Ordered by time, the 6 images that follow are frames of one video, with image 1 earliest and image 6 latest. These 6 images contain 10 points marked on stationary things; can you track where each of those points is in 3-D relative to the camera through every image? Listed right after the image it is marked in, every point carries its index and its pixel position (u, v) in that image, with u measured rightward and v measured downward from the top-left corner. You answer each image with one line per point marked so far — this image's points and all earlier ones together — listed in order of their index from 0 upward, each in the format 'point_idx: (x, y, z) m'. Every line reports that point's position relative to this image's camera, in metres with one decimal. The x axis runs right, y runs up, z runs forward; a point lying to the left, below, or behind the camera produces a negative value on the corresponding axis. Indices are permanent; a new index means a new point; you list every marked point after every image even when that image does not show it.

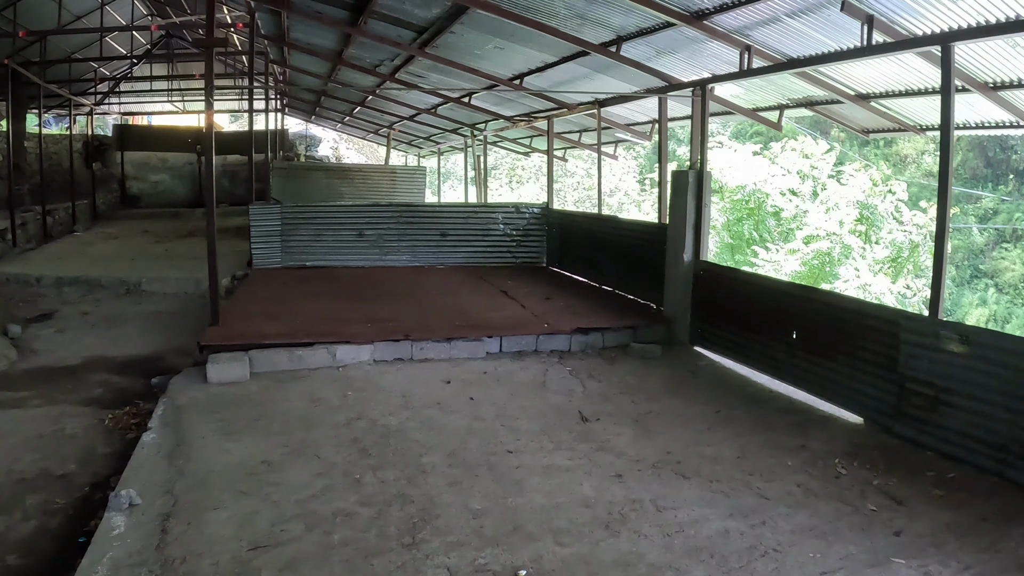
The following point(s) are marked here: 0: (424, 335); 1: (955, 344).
0: (-0.7, -0.4, +5.0) m
1: (+2.4, -0.3, +3.5) m
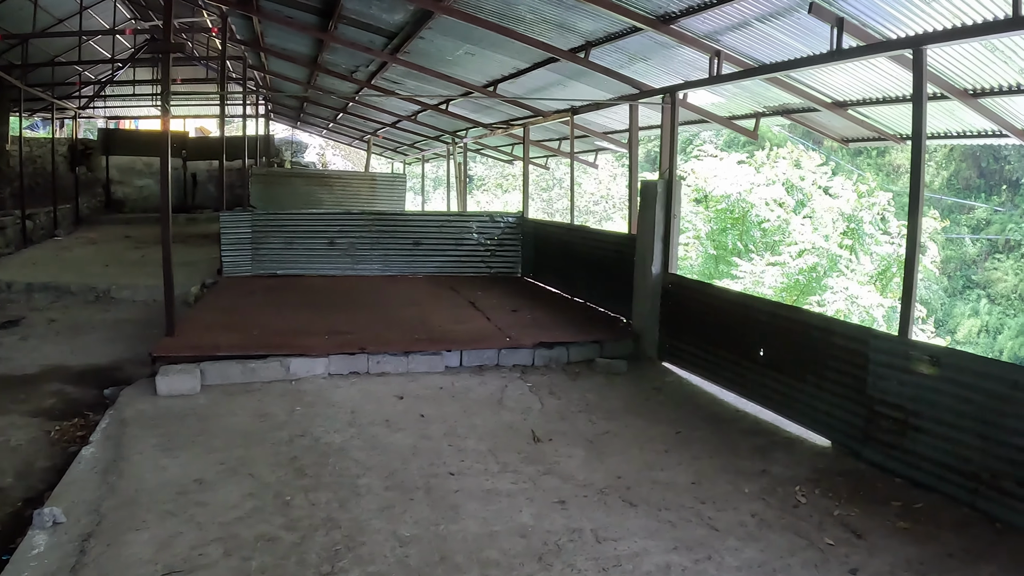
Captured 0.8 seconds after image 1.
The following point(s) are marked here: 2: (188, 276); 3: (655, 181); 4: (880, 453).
0: (-0.9, -0.4, +4.8) m
1: (+2.1, -0.4, +3.3) m
2: (-3.5, +0.1, +7.0) m
3: (+1.1, +0.8, +4.9) m
4: (+2.0, -0.9, +3.6) m
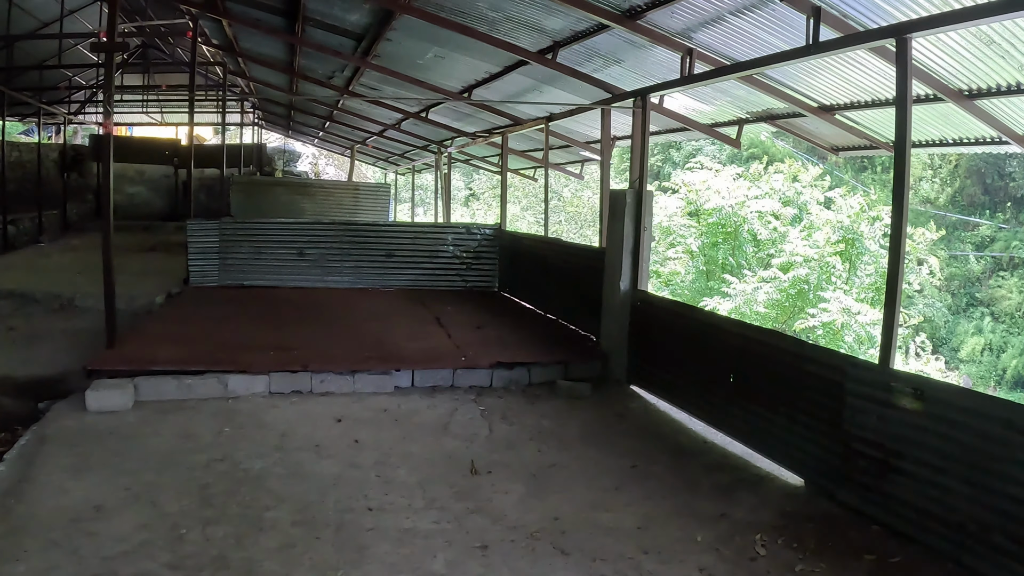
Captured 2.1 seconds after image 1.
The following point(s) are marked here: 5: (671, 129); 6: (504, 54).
0: (-1.3, -0.5, +4.5) m
1: (+1.8, -0.5, +2.9) m
2: (-3.7, 0.0, +6.8) m
3: (+0.8, +0.7, +4.6) m
4: (+1.7, -1.0, +3.2) m
5: (+1.5, +1.6, +6.9) m
6: (-0.1, +1.8, +5.2) m
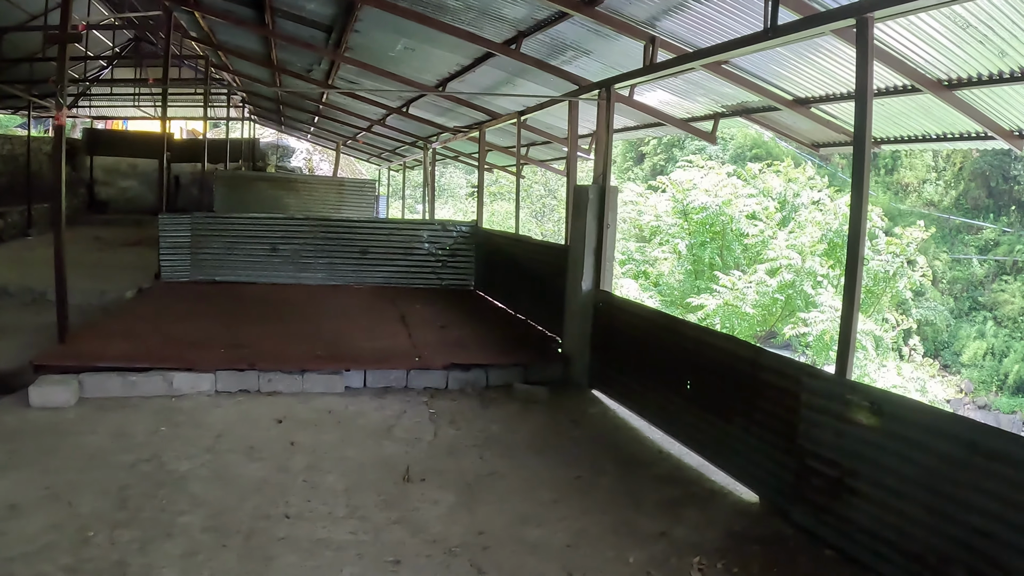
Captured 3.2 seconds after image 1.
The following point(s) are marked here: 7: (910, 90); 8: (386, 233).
0: (-1.5, -0.5, +4.3) m
1: (+1.4, -0.5, +2.7) m
2: (-4.0, +0.1, +6.7) m
3: (+0.5, +0.7, +4.4) m
4: (+1.3, -1.0, +3.0) m
5: (+1.3, +1.6, +6.7) m
6: (-0.3, +1.9, +5.0) m
7: (+2.2, +1.1, +3.7) m
8: (-1.3, +0.5, +6.6) m
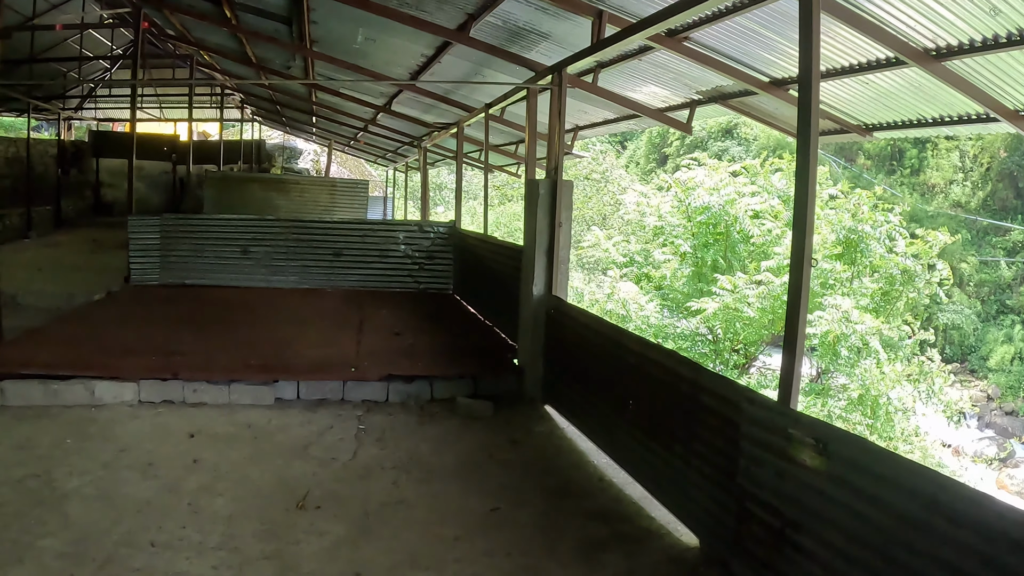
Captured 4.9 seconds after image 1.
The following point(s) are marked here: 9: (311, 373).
0: (-1.9, -0.5, +4.0) m
1: (+1.0, -0.5, +2.2) m
2: (-4.1, +0.1, +6.6) m
3: (+0.2, +0.6, +4.0) m
4: (+0.9, -1.1, +2.5) m
5: (+1.1, +1.5, +6.2) m
6: (-0.6, +1.8, +4.7) m
7: (+1.8, +1.1, +3.2) m
8: (-1.4, +0.5, +6.3) m
9: (-1.3, -0.5, +4.1) m
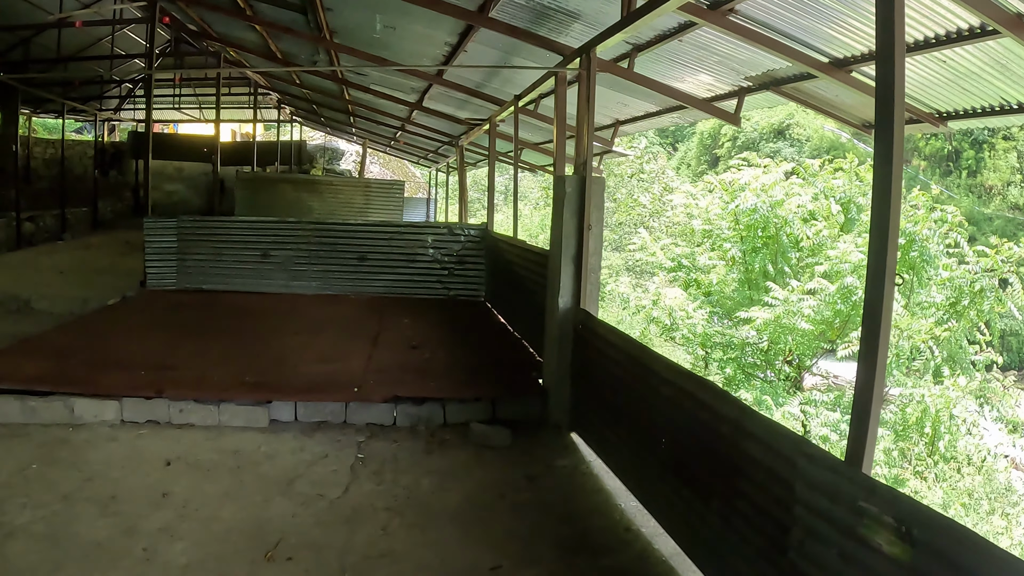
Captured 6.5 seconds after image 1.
0: (-1.8, -0.6, +3.7) m
1: (+0.9, -0.6, +1.6) m
2: (-3.8, 0.0, +6.4) m
3: (+0.3, +0.6, +3.5) m
4: (+0.9, -1.1, +1.9) m
5: (+1.4, +1.5, +5.6) m
6: (-0.4, +1.8, +4.3) m
7: (+1.9, +1.0, +2.5) m
8: (-1.2, +0.4, +5.9) m
9: (-1.1, -0.6, +3.7) m
